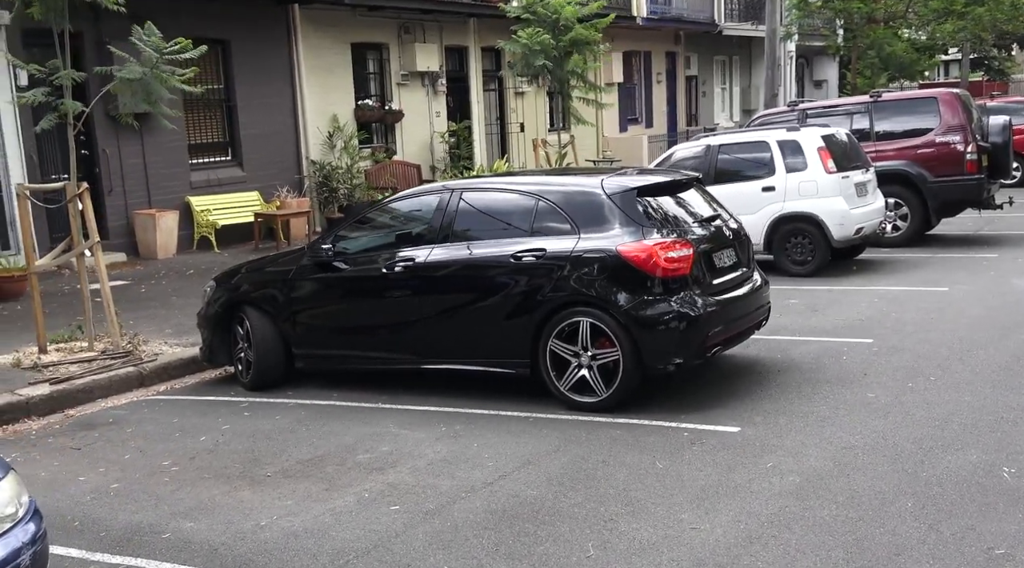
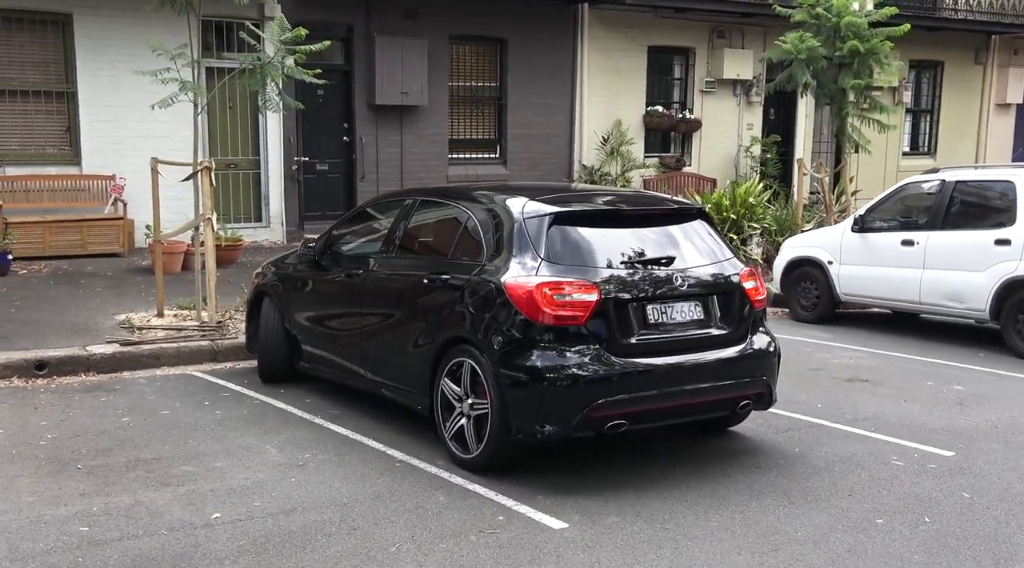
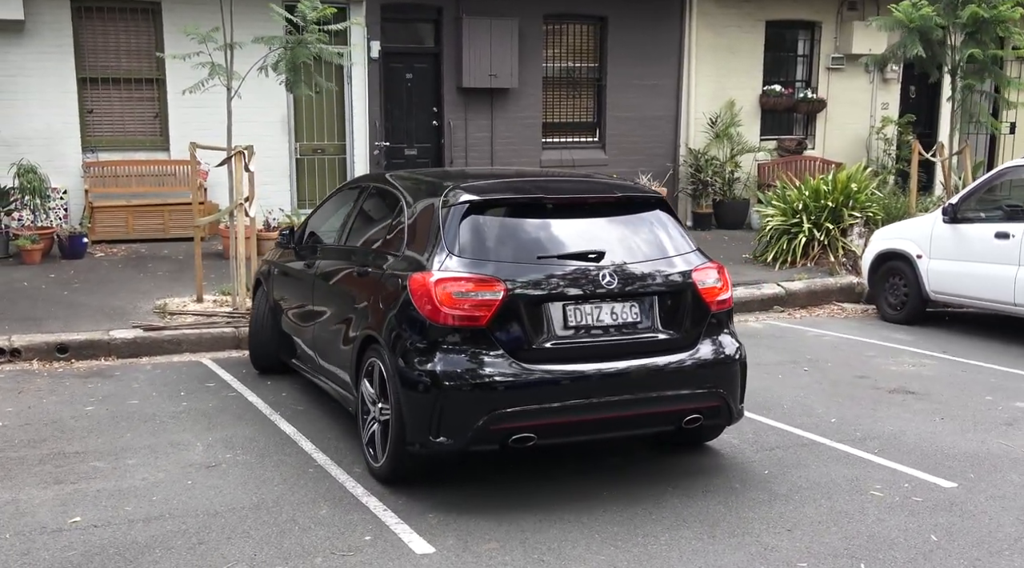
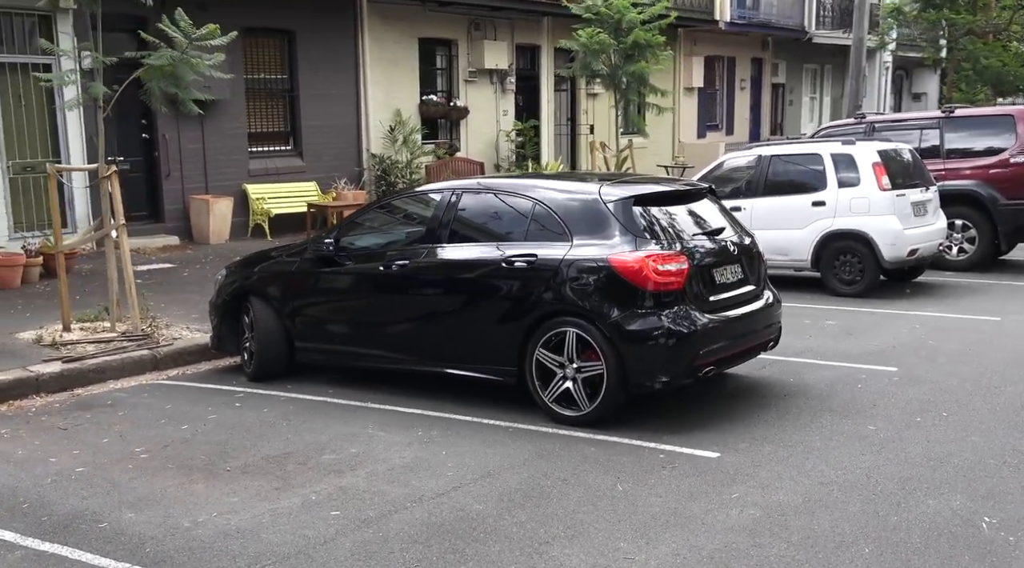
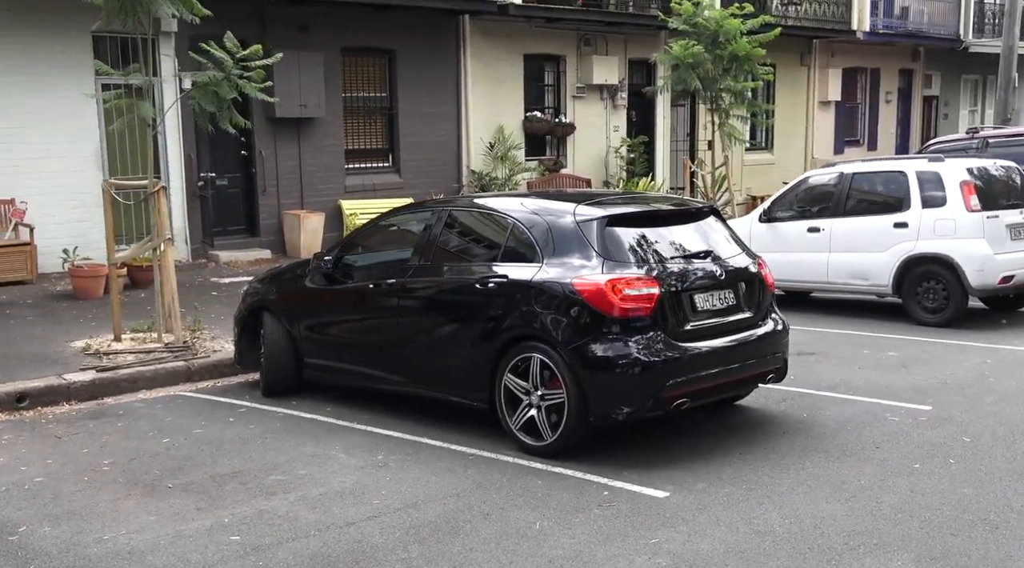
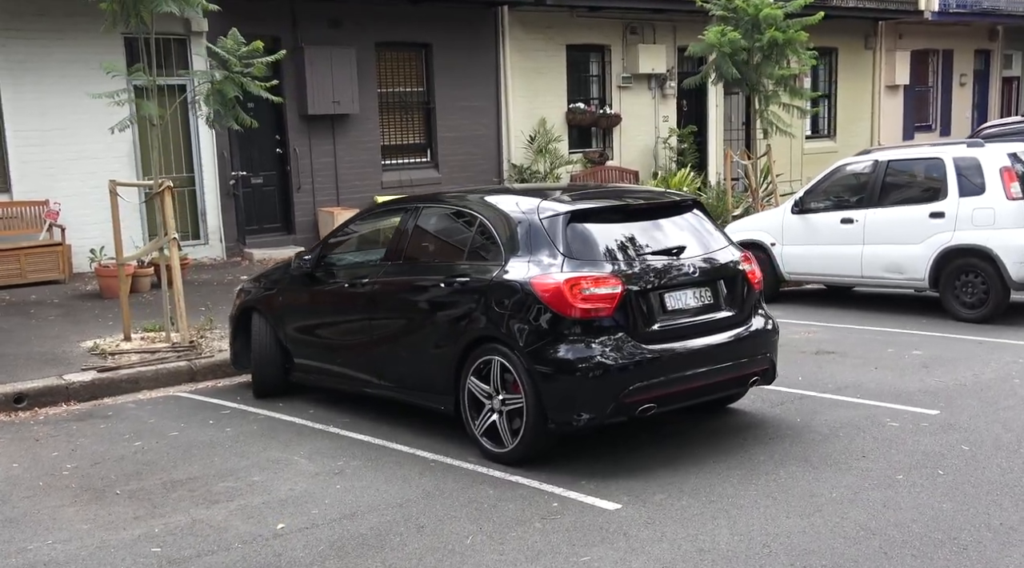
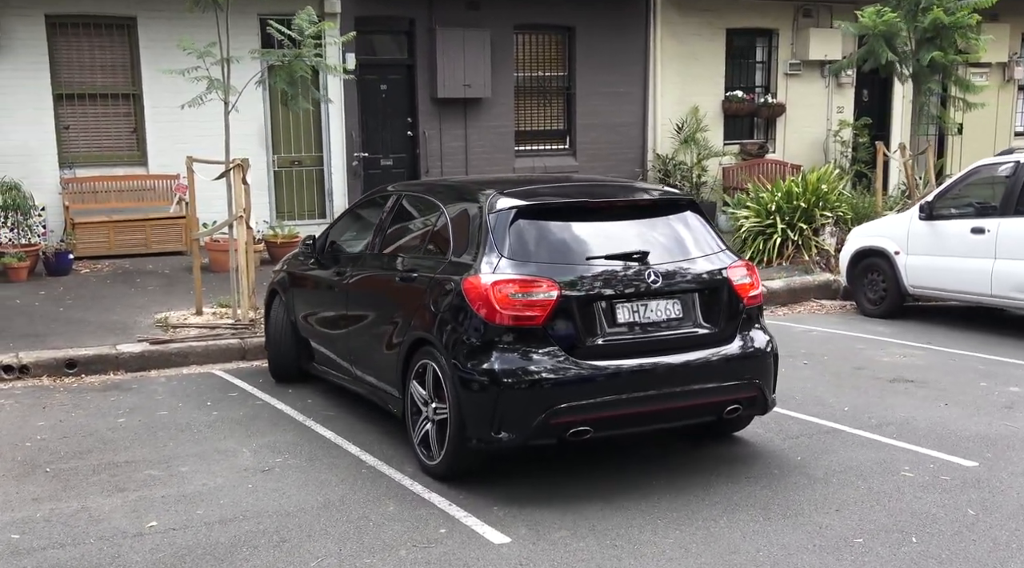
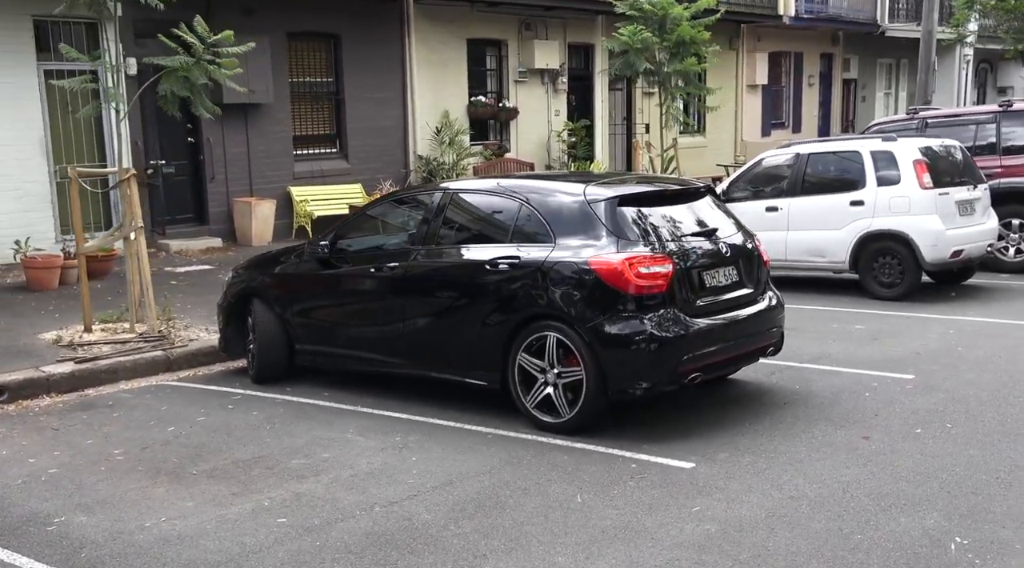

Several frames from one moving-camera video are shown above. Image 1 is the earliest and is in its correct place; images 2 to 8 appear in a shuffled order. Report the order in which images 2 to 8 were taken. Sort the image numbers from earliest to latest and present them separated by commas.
4, 8, 5, 6, 2, 7, 3
